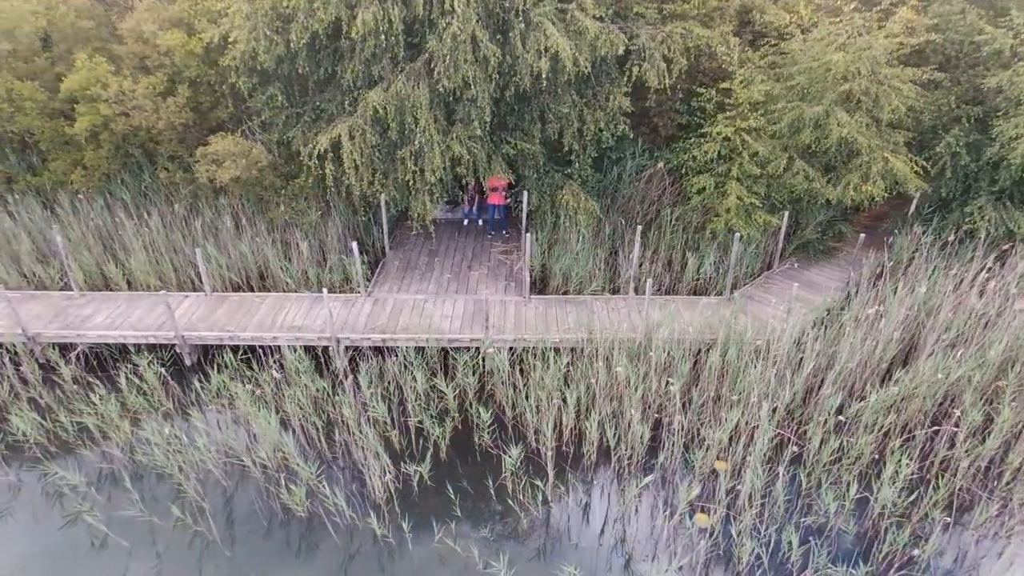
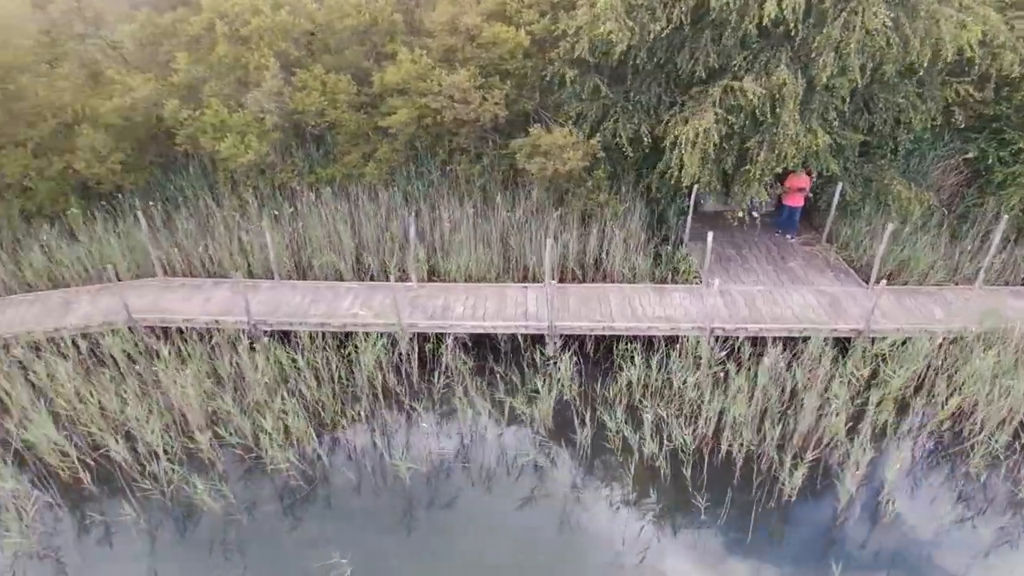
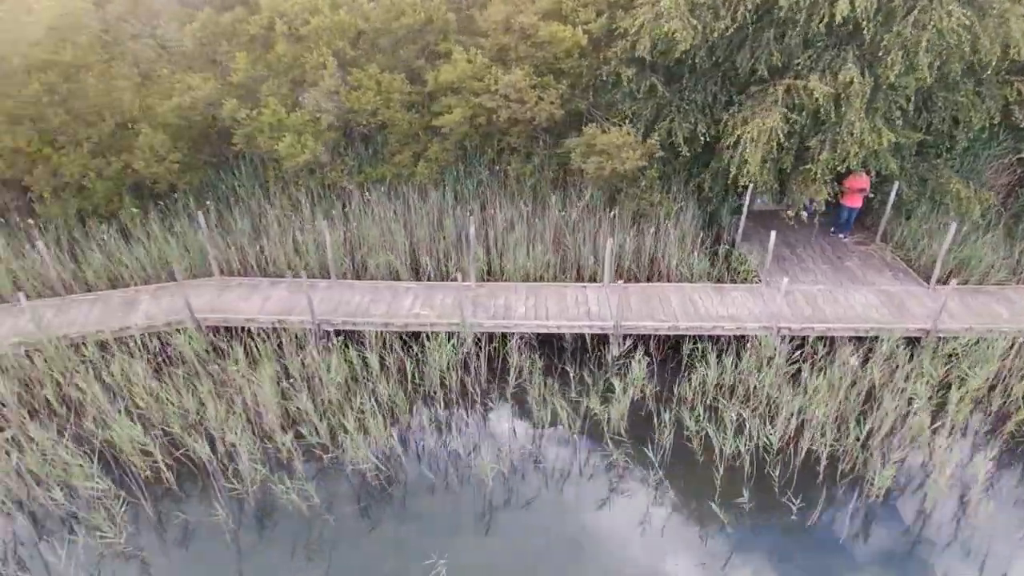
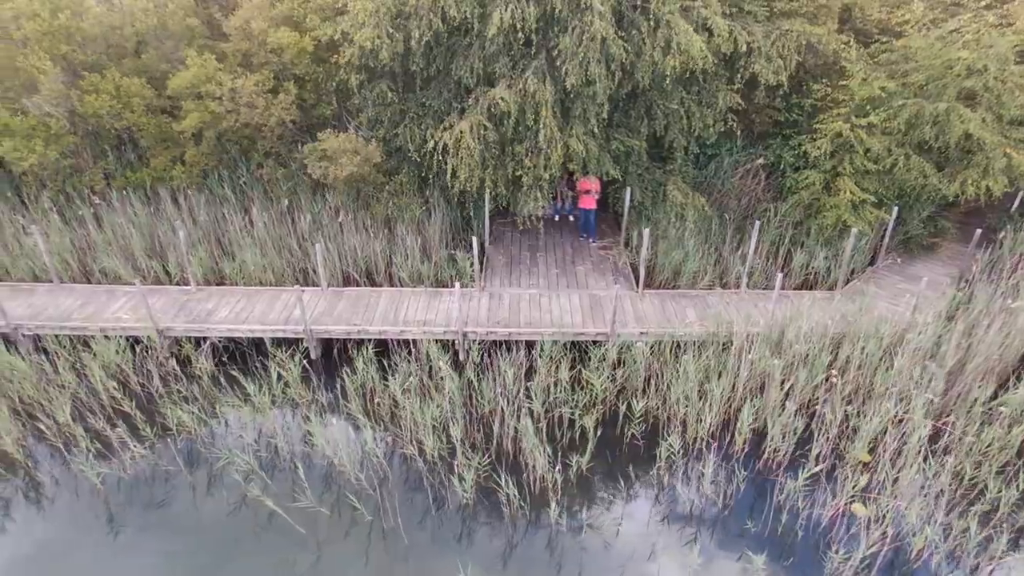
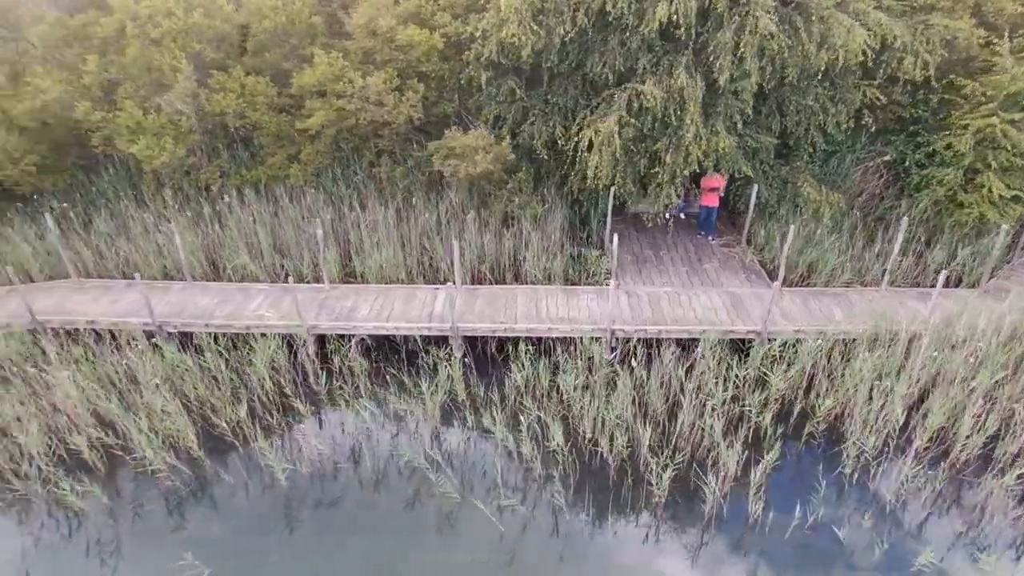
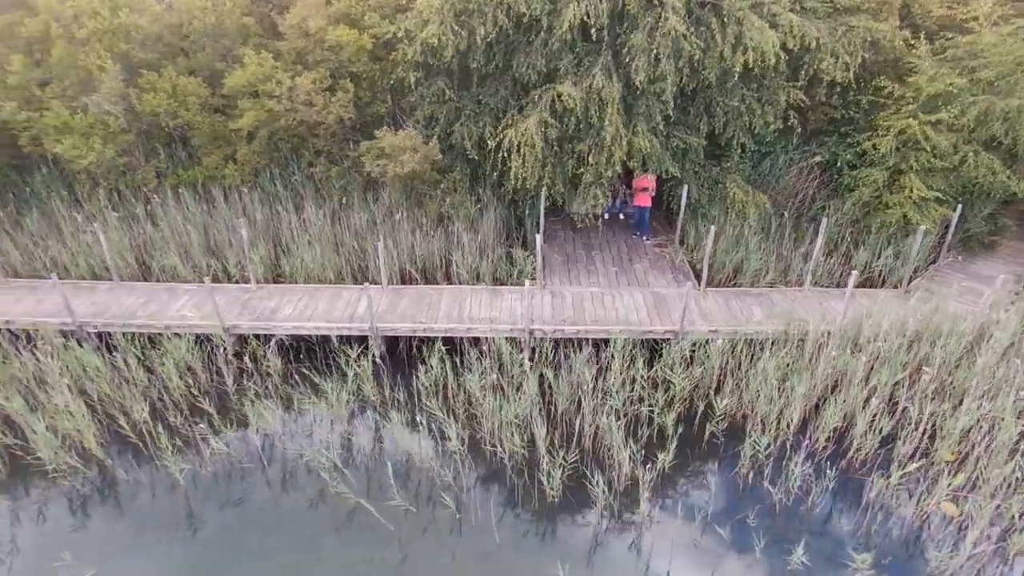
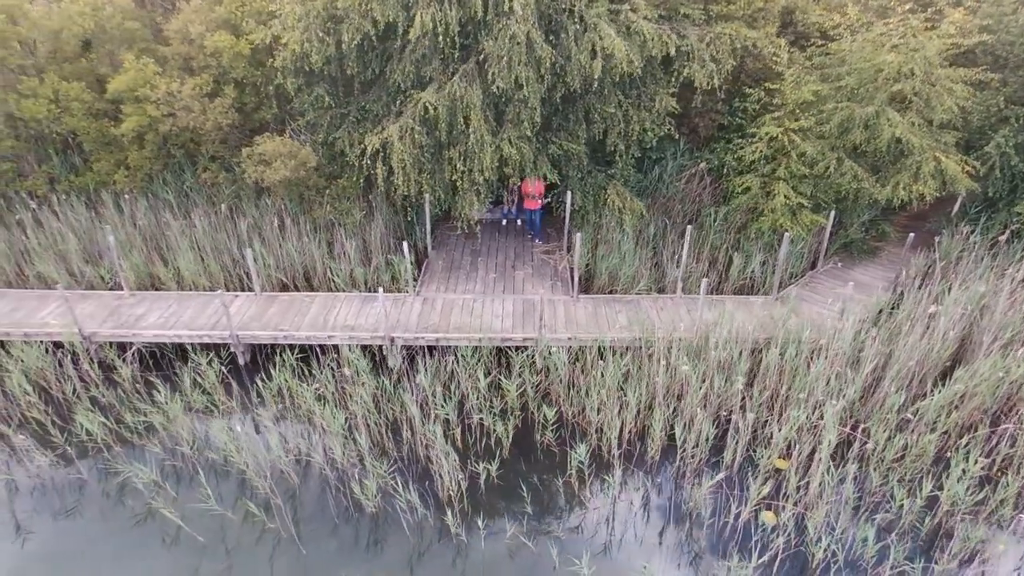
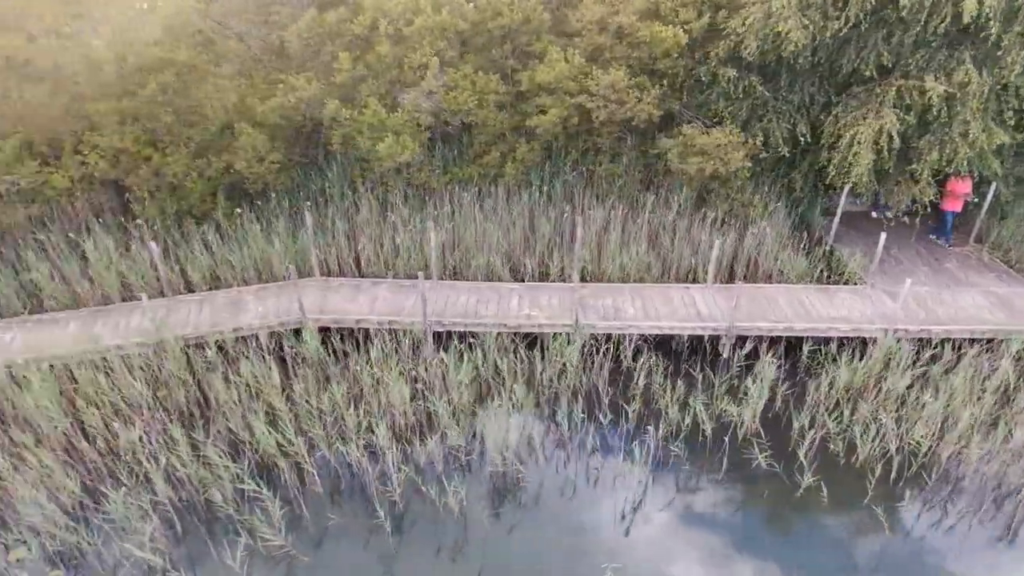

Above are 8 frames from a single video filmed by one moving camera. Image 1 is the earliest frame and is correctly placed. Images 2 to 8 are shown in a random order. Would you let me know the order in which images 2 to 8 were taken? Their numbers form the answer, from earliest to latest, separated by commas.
7, 4, 6, 5, 2, 3, 8
